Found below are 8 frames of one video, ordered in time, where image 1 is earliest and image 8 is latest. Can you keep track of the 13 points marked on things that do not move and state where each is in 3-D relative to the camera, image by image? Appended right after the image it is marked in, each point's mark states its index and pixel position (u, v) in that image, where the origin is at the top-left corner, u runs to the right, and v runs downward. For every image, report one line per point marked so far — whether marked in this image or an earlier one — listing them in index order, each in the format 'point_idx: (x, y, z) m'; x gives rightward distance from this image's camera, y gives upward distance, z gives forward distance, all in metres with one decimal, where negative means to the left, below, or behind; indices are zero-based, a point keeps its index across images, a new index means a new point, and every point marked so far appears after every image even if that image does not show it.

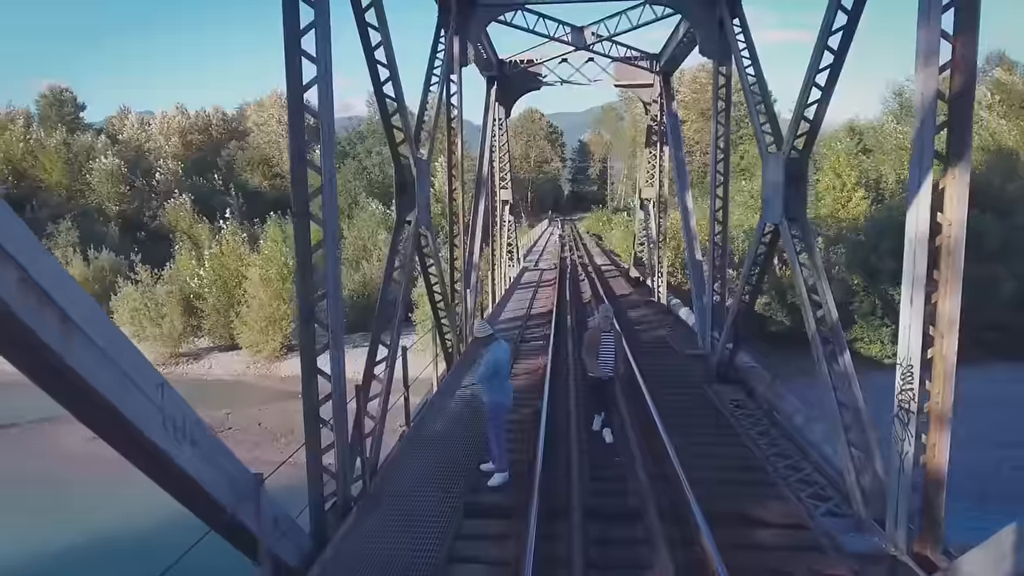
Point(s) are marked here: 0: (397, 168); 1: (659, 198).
0: (-1.2, +1.3, +7.2) m
1: (+3.6, +2.2, +16.2) m
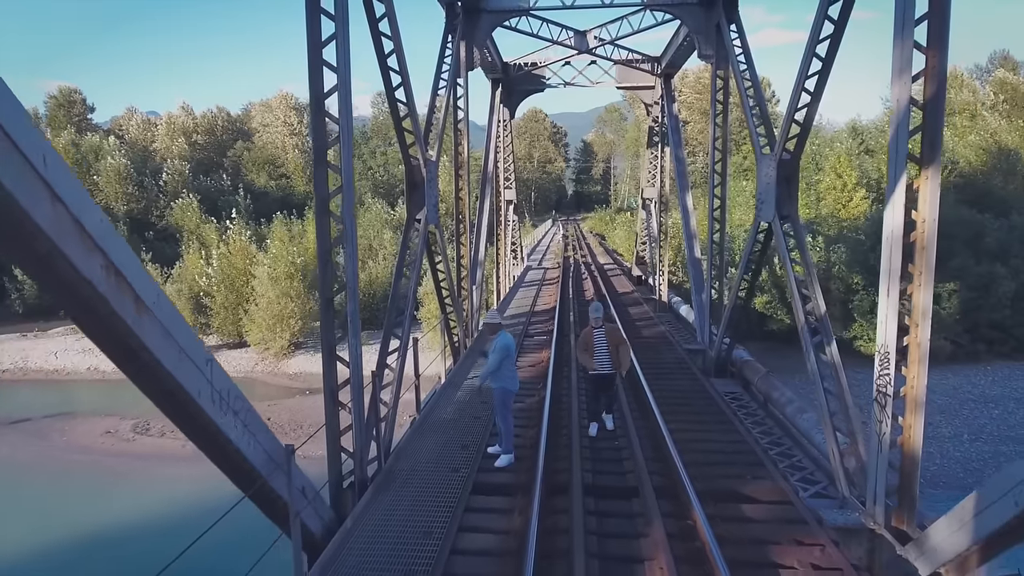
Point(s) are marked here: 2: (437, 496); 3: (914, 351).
0: (-1.2, +1.3, +7.6) m
1: (+3.7, +2.2, +16.5) m
2: (-0.6, -1.5, +4.9) m
3: (+2.7, -0.4, +4.4) m
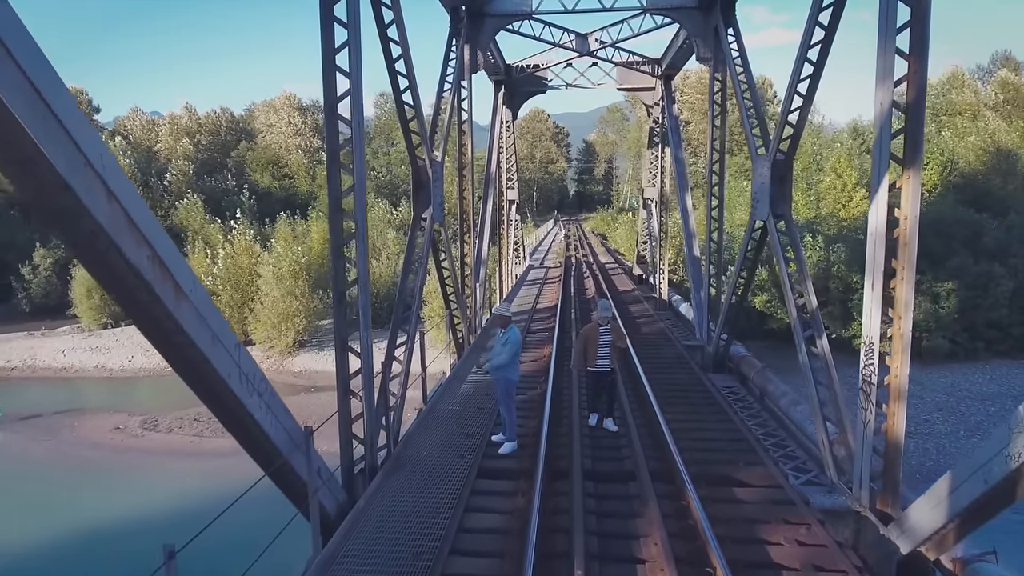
0: (-1.1, +1.4, +7.8) m
1: (+3.7, +2.3, +16.7) m
2: (-0.5, -1.5, +5.2) m
3: (+2.7, -0.4, +4.7) m
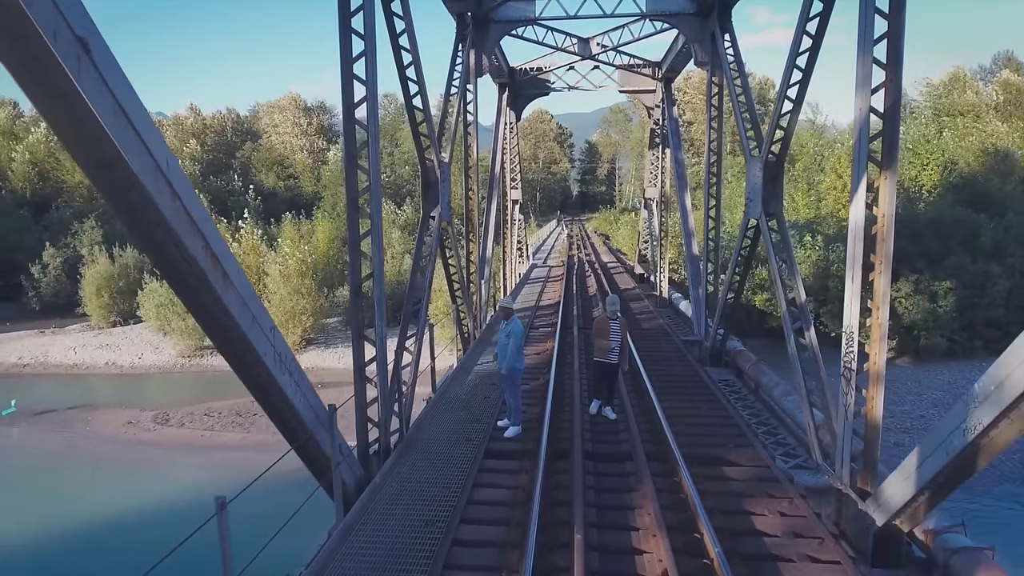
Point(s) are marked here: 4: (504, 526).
0: (-1.1, +1.4, +8.2) m
1: (+3.8, +2.3, +17.1) m
2: (-0.5, -1.4, +5.5) m
3: (+2.7, -0.3, +5.0) m
4: (-0.1, -1.6, +4.5) m
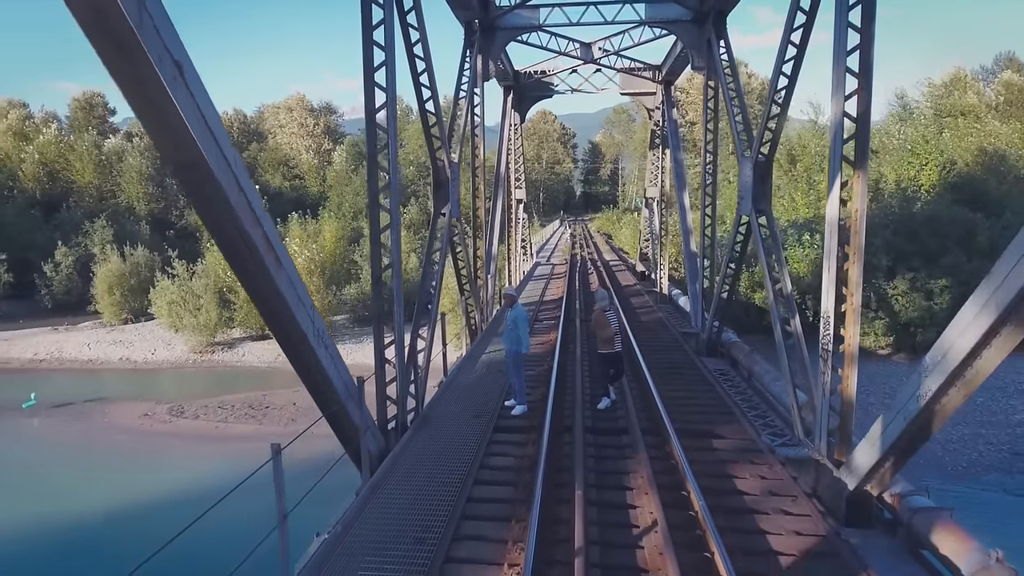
0: (-1.0, +1.5, +8.7) m
1: (+3.9, +2.4, +17.6) m
2: (-0.4, -1.3, +6.1) m
3: (+2.8, -0.2, +5.6) m
4: (0.0, -1.5, +5.0) m
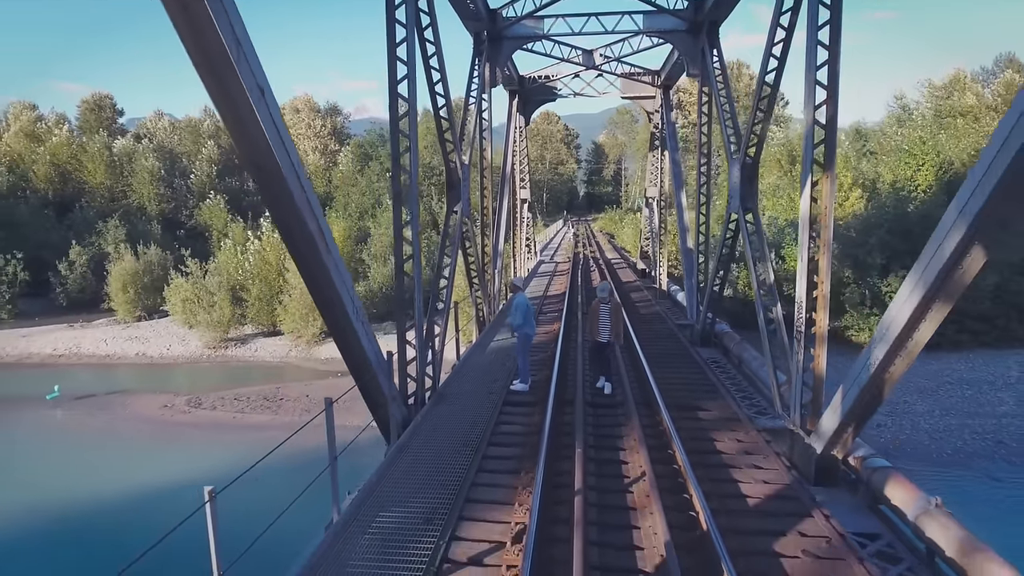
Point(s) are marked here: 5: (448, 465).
0: (-0.9, +1.7, +9.5) m
1: (+4.1, +2.5, +18.3) m
2: (-0.4, -1.2, +6.8) m
3: (+2.9, -0.1, +6.3) m
4: (+0.1, -1.4, +5.8) m
5: (-0.5, -1.4, +5.3) m
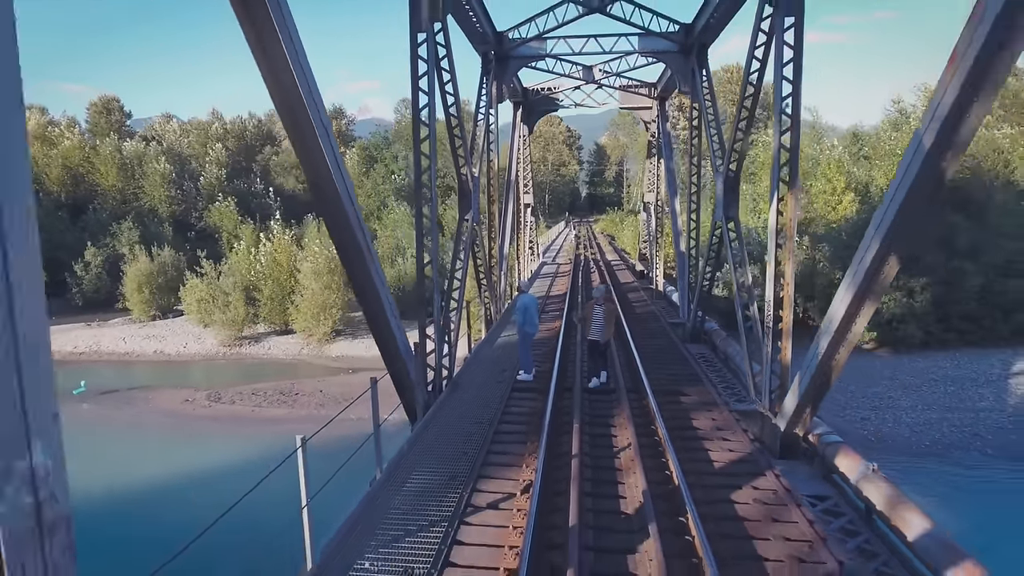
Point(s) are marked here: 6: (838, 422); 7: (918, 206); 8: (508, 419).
0: (-0.8, +1.6, +10.5) m
1: (+4.2, +2.5, +19.3) m
2: (-0.3, -1.2, +7.8) m
3: (+2.9, -0.1, +7.2) m
4: (+0.1, -1.4, +6.7) m
5: (-0.4, -1.4, +6.3) m
6: (+8.6, -3.5, +17.8) m
7: (+2.8, +0.6, +4.6) m
8: (0.0, -1.4, +6.9) m
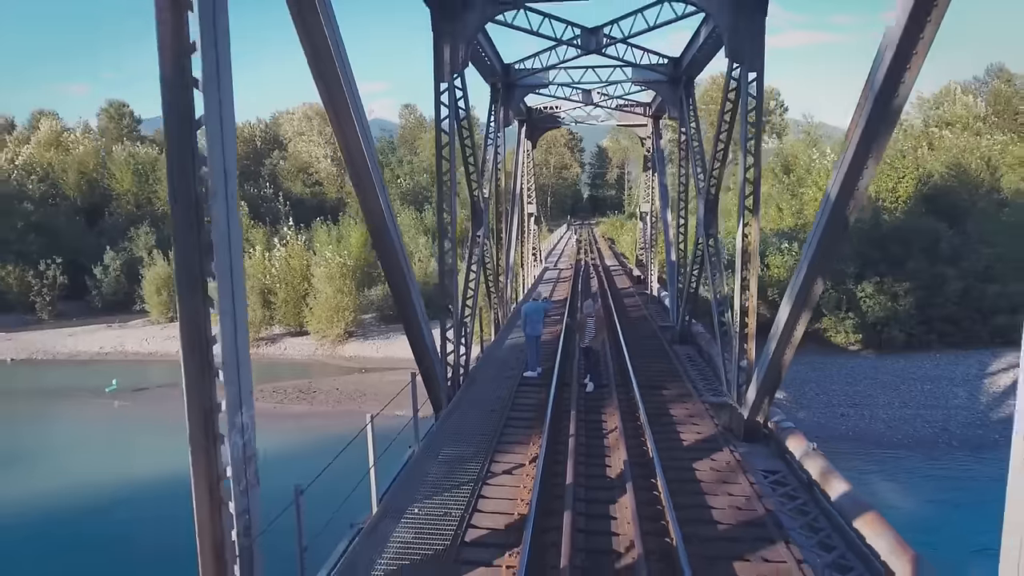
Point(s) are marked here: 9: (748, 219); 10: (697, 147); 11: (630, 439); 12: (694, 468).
0: (-0.7, +1.5, +11.9) m
1: (+4.3, +2.3, +20.7) m
2: (-0.2, -1.4, +9.2) m
3: (+3.0, -0.3, +8.6) m
4: (+0.2, -1.5, +8.1) m
5: (-0.3, -1.6, +7.7) m
6: (+8.7, -3.7, +19.1) m
7: (+2.9, +0.4, +6.0) m
8: (+0.1, -1.5, +8.3) m
9: (+3.0, +0.9, +8.6) m
10: (+3.5, +2.6, +12.6) m
11: (+1.3, -1.6, +7.3) m
12: (+1.8, -1.7, +6.4) m
